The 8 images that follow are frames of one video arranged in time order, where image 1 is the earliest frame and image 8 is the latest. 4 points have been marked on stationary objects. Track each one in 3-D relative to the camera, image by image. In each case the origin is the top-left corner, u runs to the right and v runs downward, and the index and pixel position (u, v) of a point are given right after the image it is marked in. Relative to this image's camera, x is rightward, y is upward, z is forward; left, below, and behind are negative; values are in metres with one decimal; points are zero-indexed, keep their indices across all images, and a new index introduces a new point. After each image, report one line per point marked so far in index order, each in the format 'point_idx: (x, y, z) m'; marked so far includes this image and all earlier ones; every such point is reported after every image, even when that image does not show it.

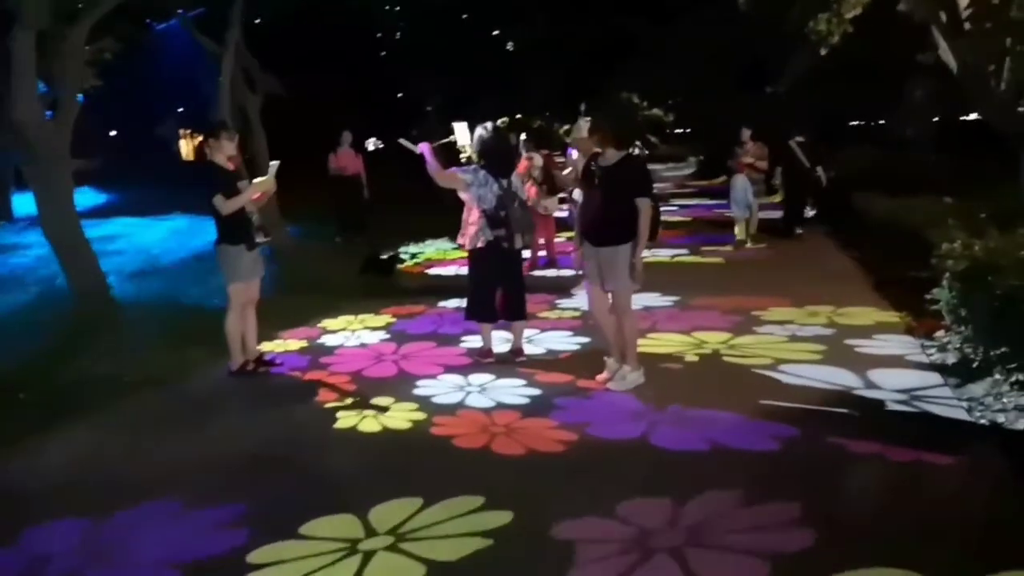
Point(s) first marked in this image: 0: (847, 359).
0: (+2.9, -0.6, +7.8) m
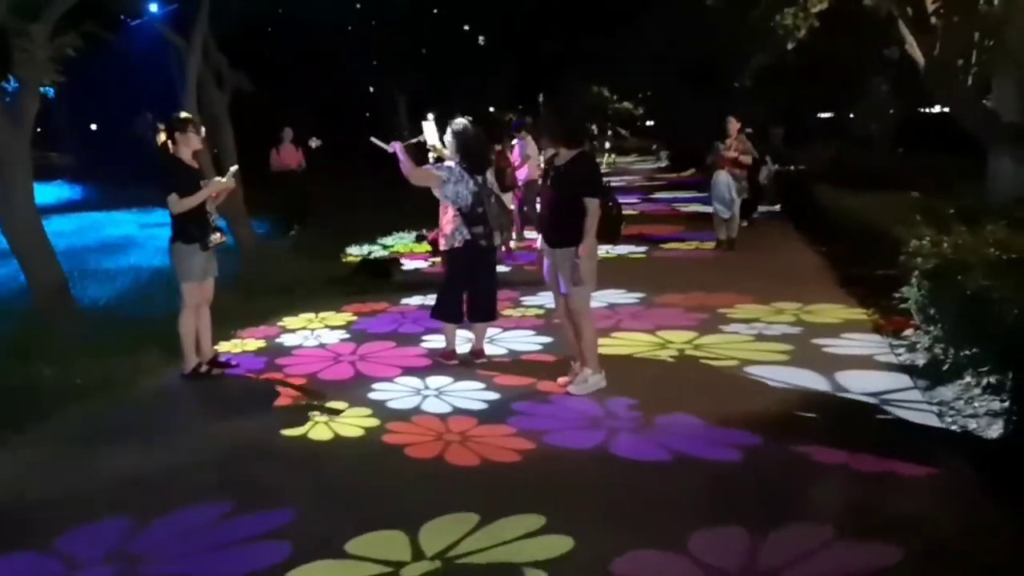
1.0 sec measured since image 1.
0: (+2.5, -0.6, +7.7) m
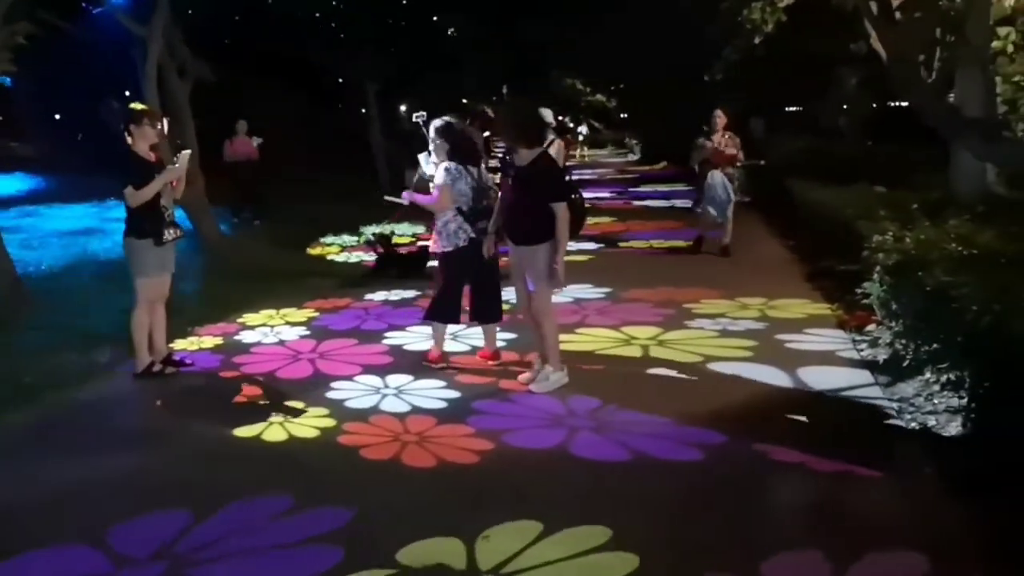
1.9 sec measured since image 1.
0: (+2.2, -0.6, +7.6) m
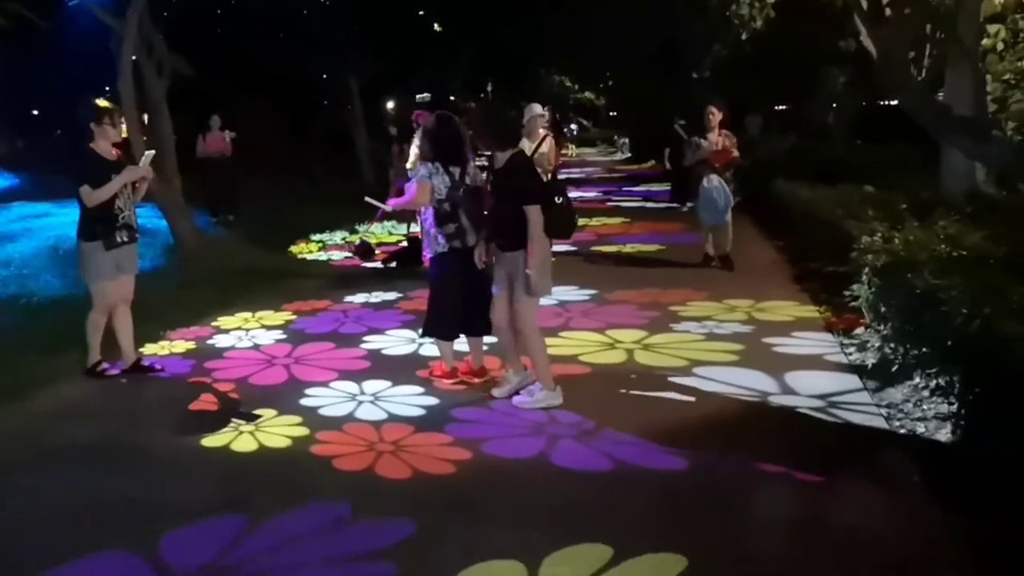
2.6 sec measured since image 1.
0: (+2.1, -0.6, +7.5) m
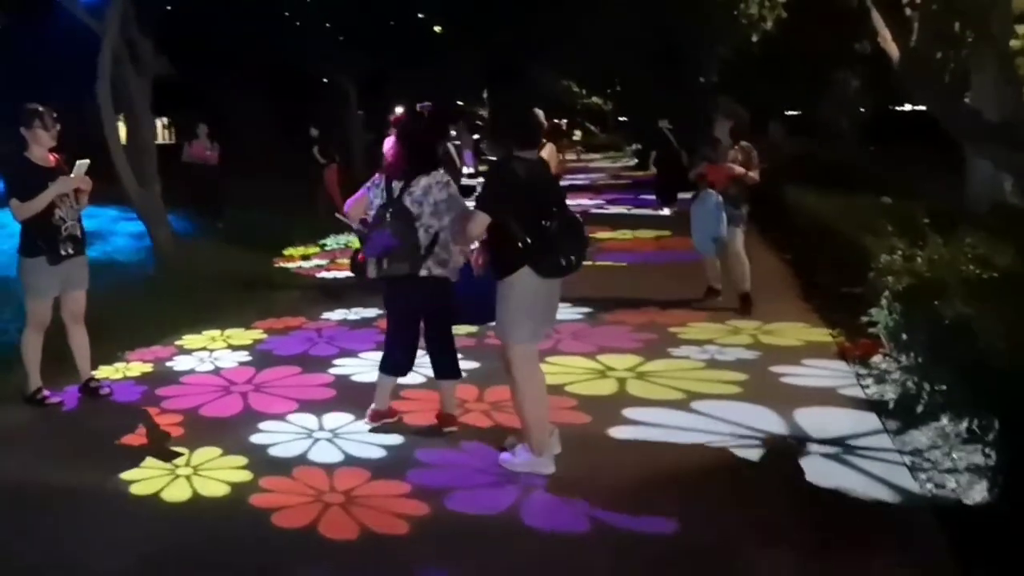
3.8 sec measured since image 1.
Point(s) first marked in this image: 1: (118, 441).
0: (+1.9, -0.8, +6.7) m
1: (-2.6, -1.0, +6.0) m
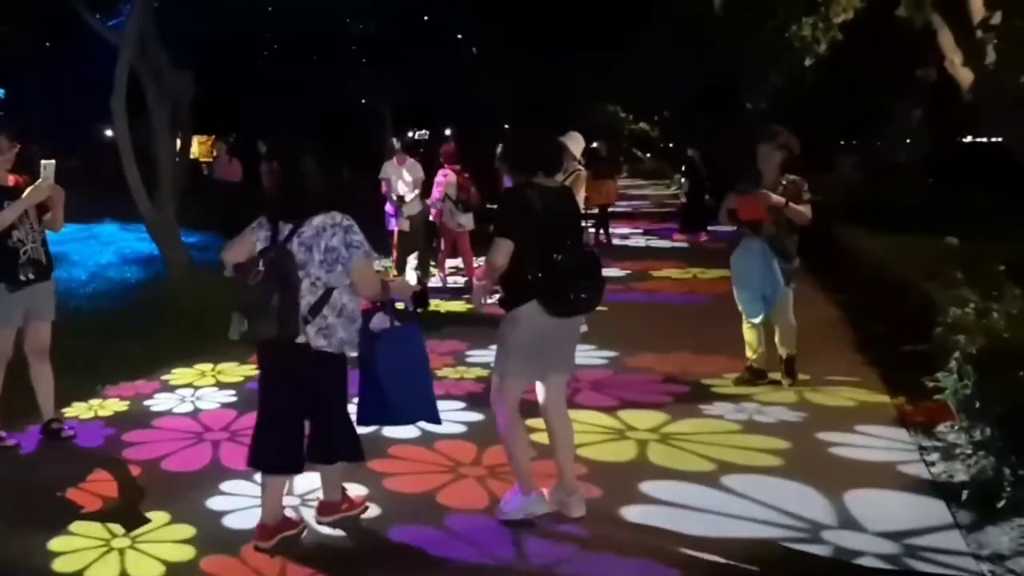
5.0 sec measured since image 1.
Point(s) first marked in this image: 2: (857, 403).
0: (+1.9, -1.1, +5.8) m
1: (-2.6, -1.2, +5.3) m
2: (+2.7, -0.9, +7.1) m
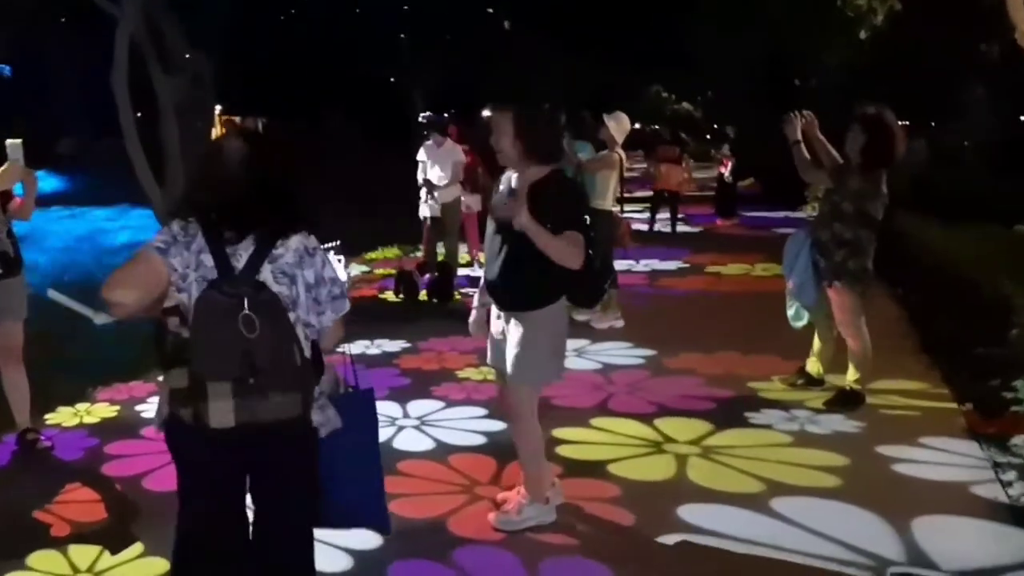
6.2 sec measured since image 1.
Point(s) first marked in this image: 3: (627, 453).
0: (+2.0, -1.1, +5.1) m
1: (-2.5, -1.2, +4.8) m
2: (+2.8, -0.9, +6.3) m
3: (+0.7, -1.0, +5.6) m
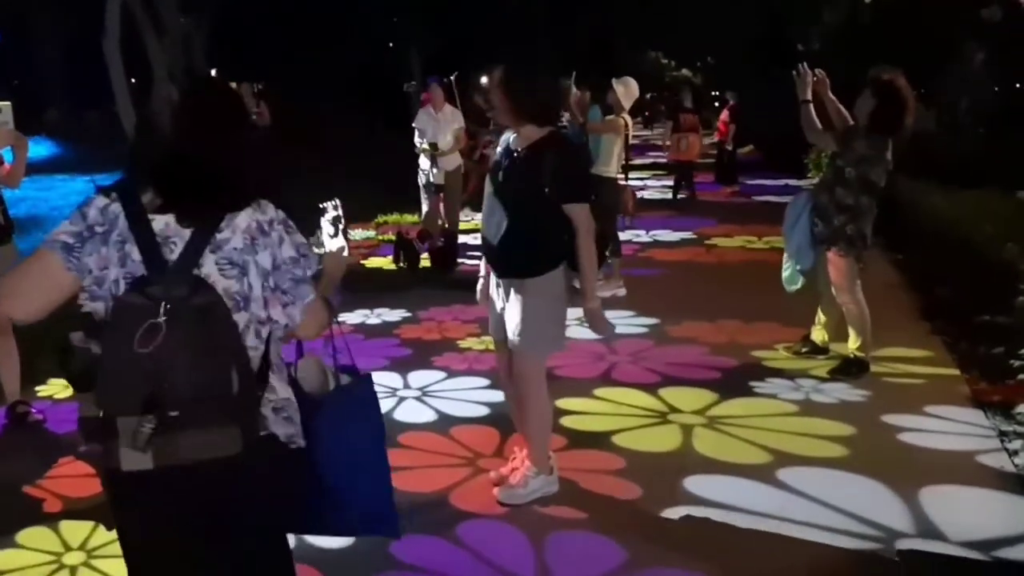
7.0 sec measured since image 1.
0: (+2.1, -0.9, +5.1) m
1: (-2.5, -1.1, +4.7) m
2: (+2.9, -0.6, +6.3) m
3: (+0.7, -0.8, +5.6) m
